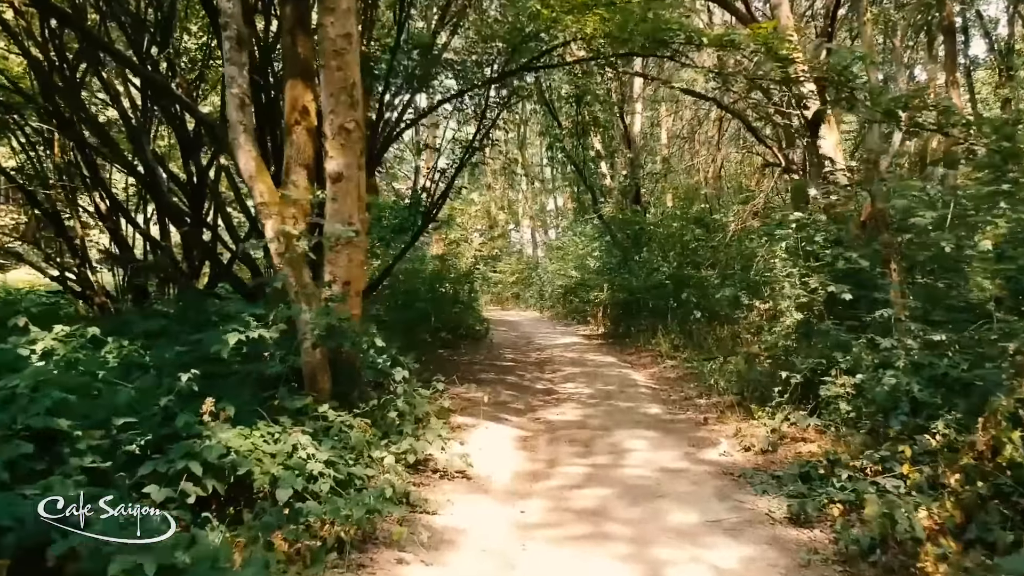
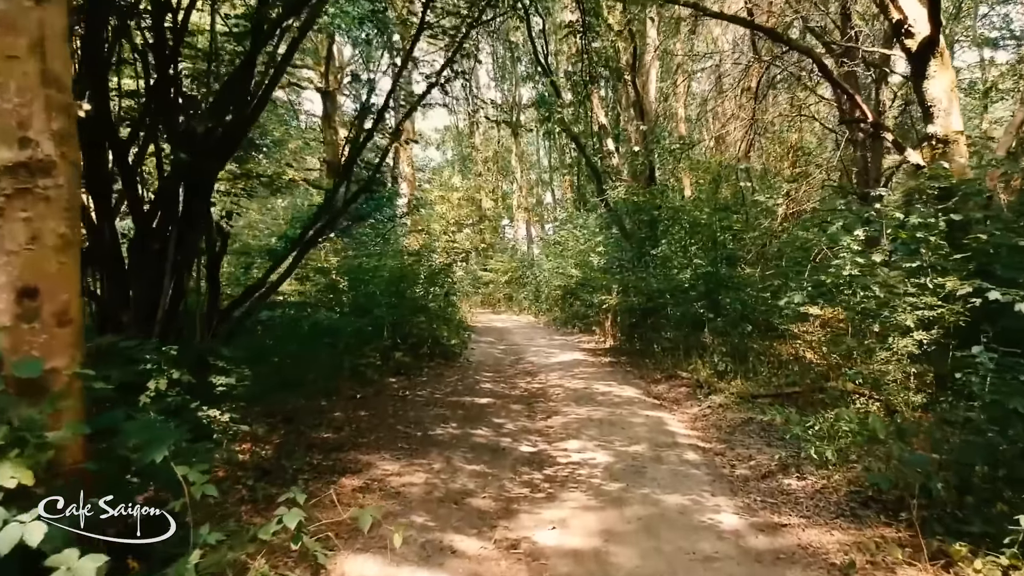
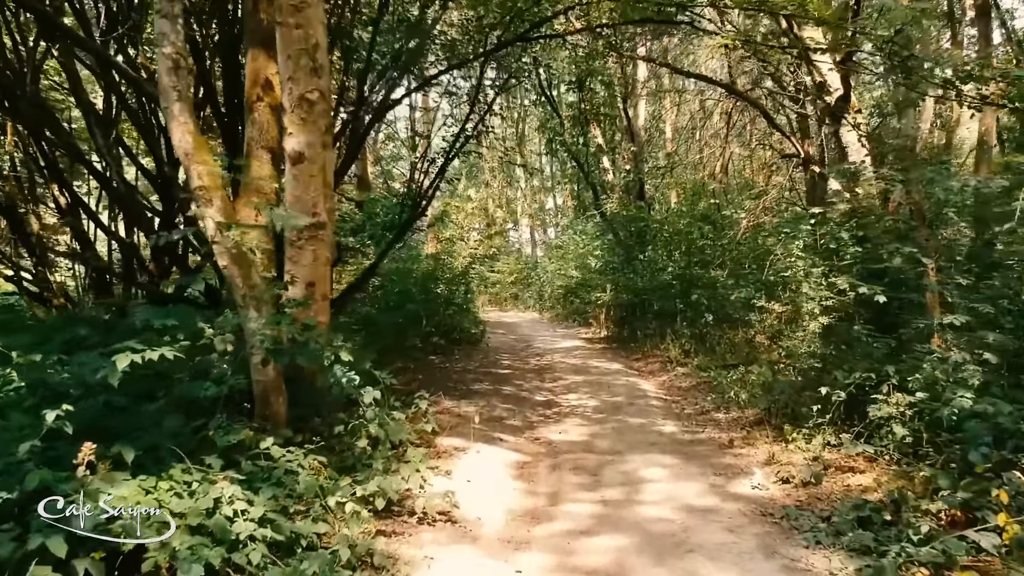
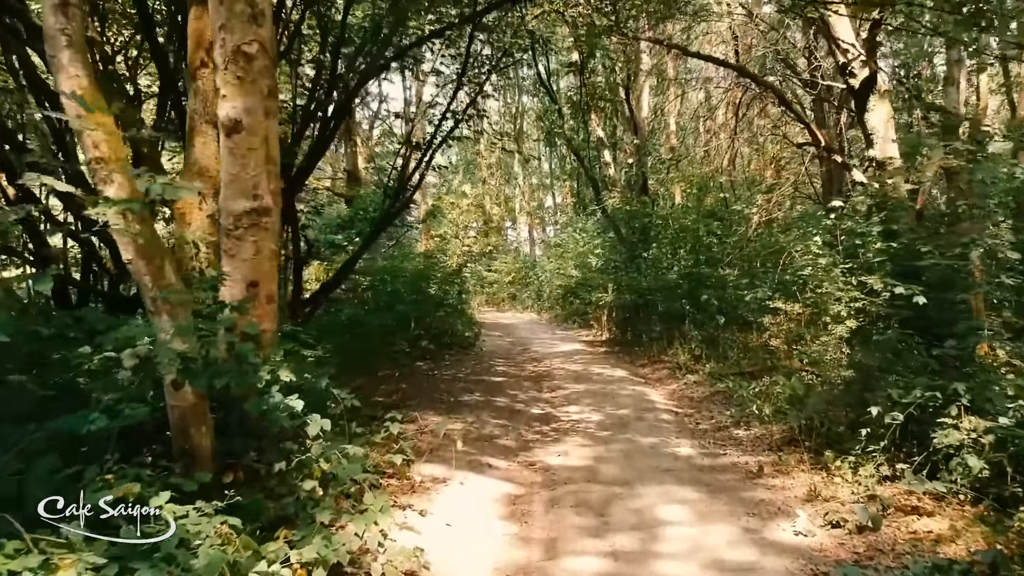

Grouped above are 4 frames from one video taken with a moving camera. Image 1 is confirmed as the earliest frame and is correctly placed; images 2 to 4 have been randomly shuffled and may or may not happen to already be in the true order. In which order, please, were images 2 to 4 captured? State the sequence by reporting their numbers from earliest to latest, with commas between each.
3, 4, 2
